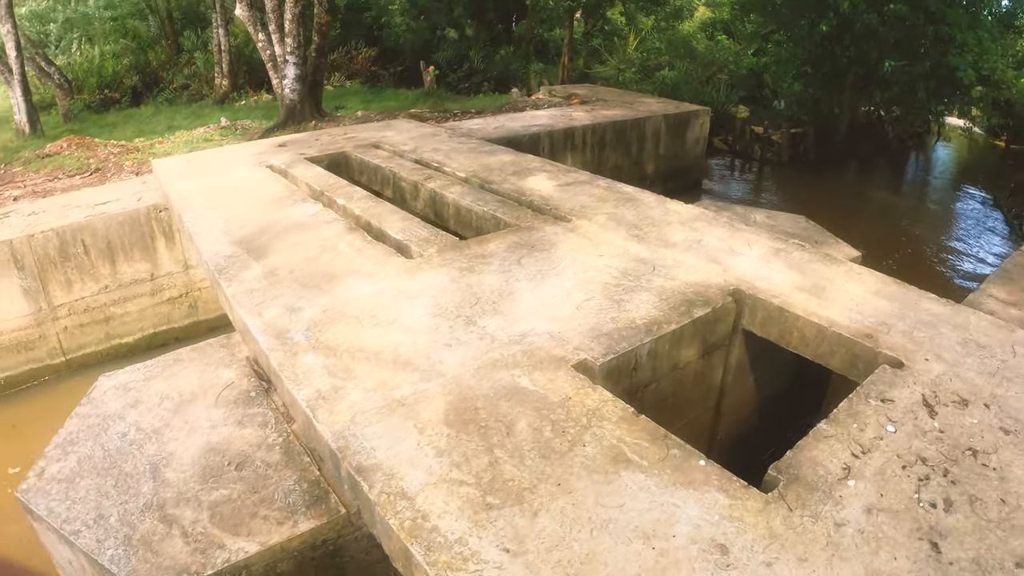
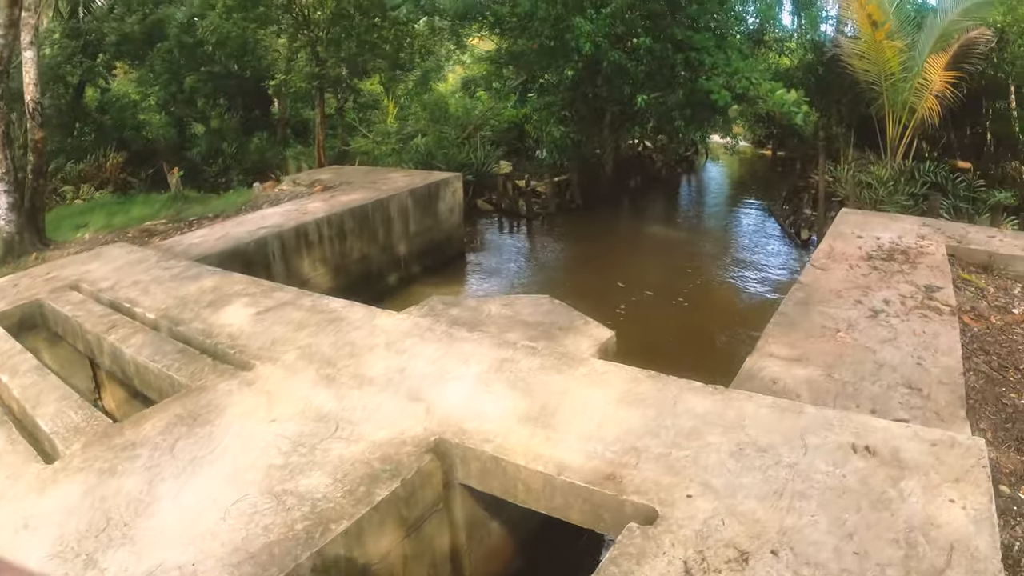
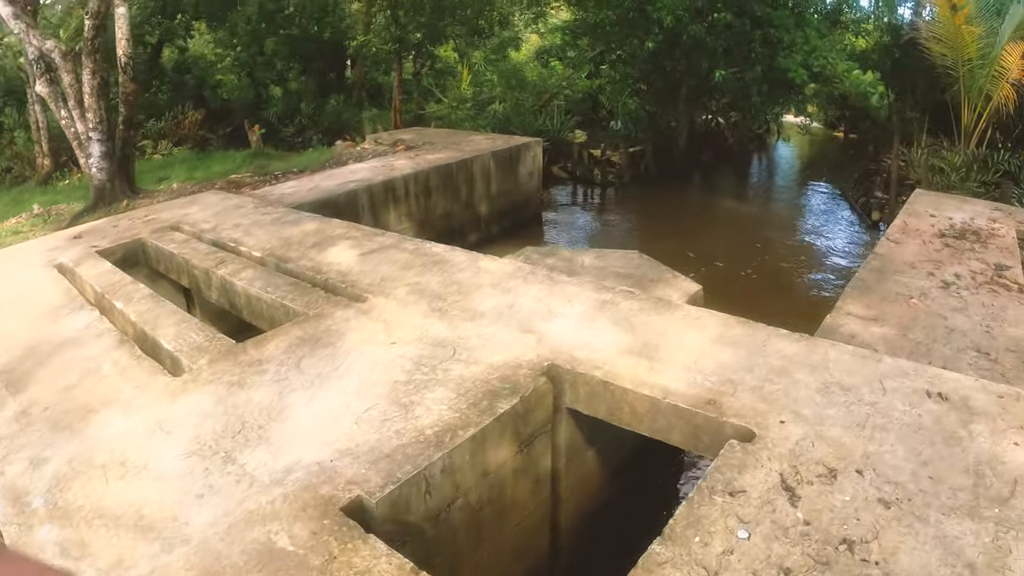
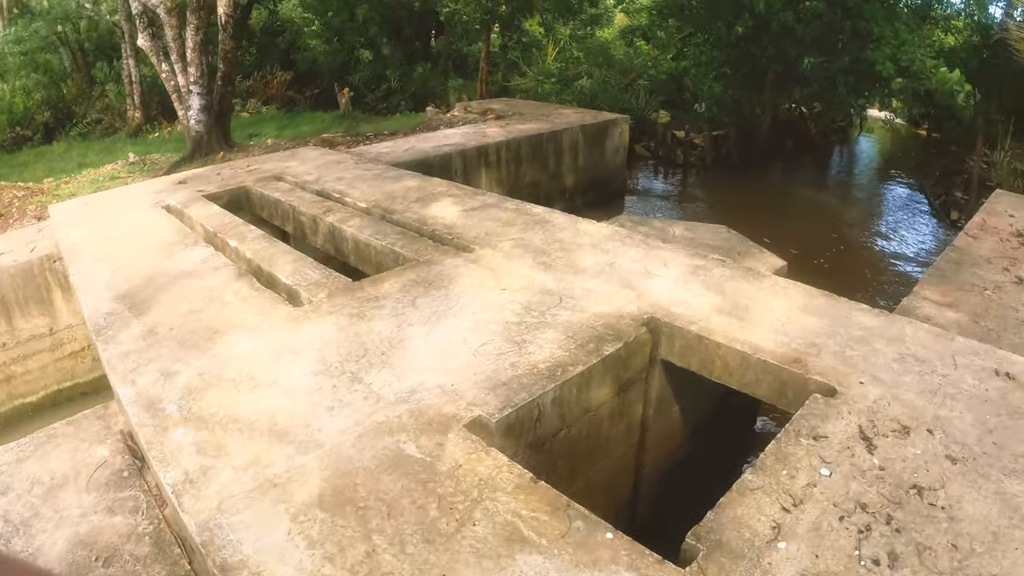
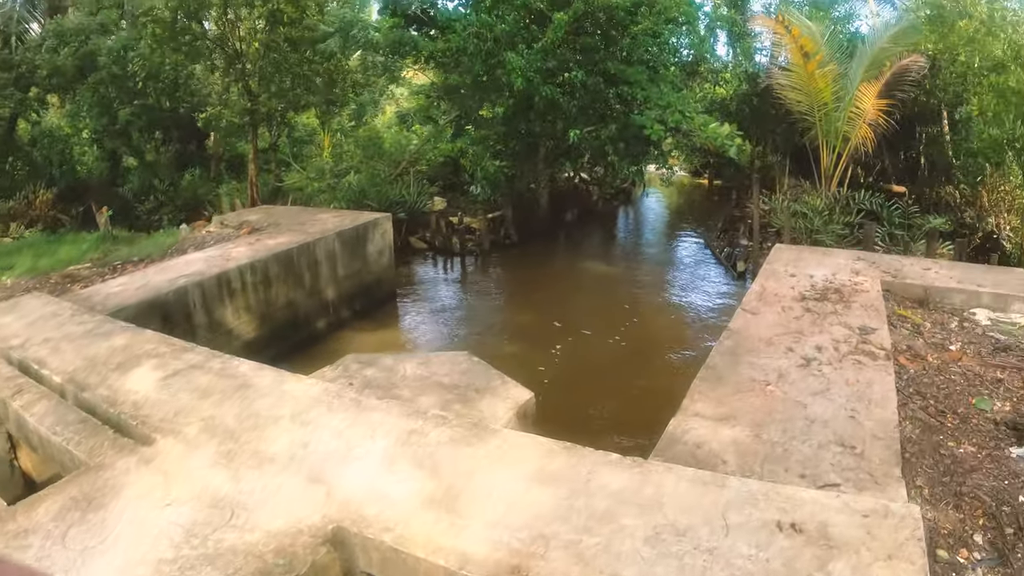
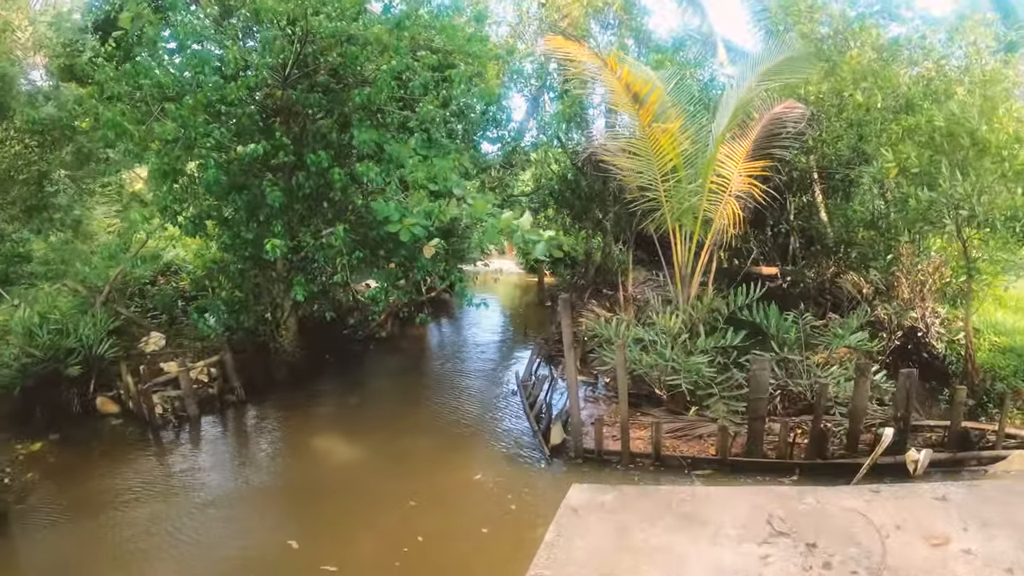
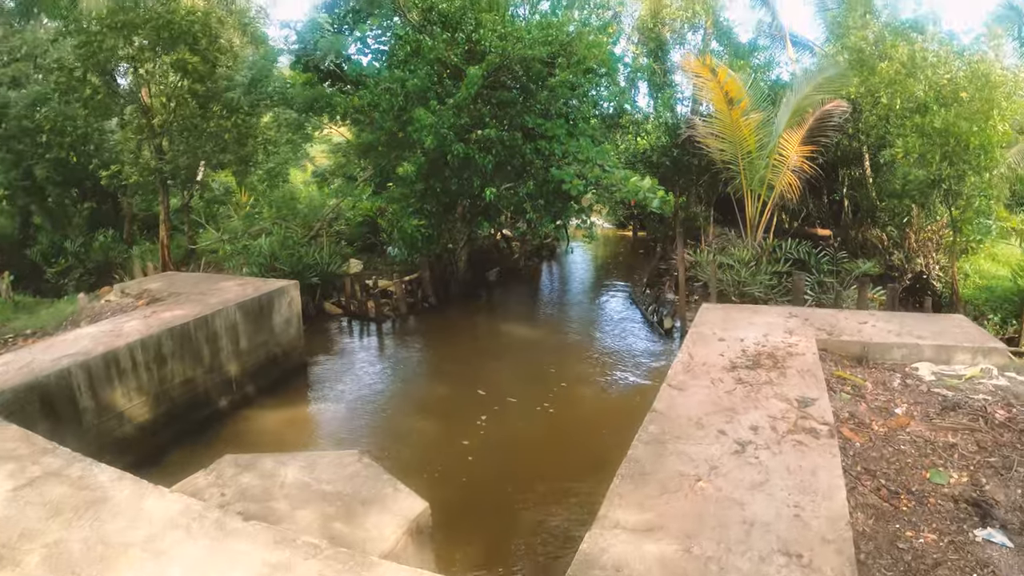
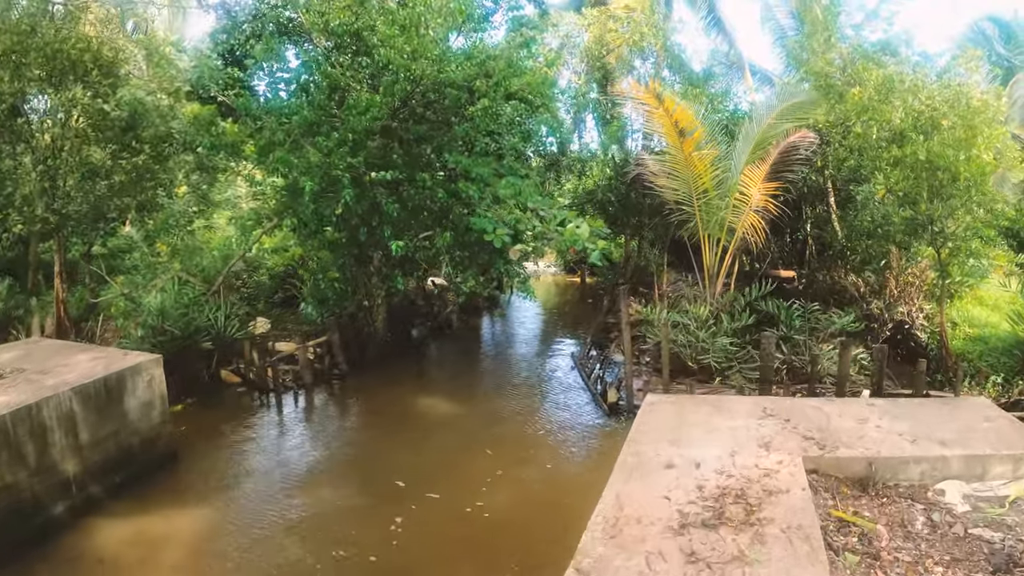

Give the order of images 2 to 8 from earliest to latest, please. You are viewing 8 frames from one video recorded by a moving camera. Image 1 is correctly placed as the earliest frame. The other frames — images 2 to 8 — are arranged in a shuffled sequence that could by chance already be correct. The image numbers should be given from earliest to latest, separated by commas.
4, 3, 2, 5, 7, 8, 6
